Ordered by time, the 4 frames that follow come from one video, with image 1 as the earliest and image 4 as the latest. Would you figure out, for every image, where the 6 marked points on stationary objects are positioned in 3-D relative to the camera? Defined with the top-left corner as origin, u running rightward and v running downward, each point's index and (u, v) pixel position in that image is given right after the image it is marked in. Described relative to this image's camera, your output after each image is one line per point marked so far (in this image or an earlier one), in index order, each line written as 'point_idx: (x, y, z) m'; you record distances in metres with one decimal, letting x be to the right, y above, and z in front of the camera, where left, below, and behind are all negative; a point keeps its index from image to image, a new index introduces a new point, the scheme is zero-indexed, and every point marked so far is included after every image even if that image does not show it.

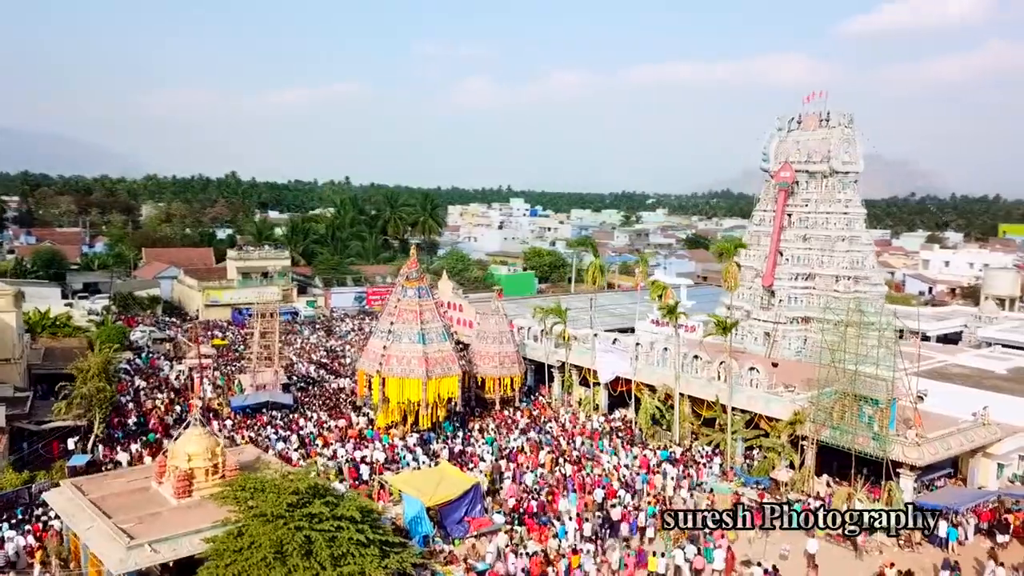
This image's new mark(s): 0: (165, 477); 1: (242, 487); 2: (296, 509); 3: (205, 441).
0: (-6.8, -3.8, +16.3) m
1: (-4.8, -3.7, +15.2) m
2: (-3.7, -3.9, +14.4) m
3: (-6.1, -3.1, +16.3) m
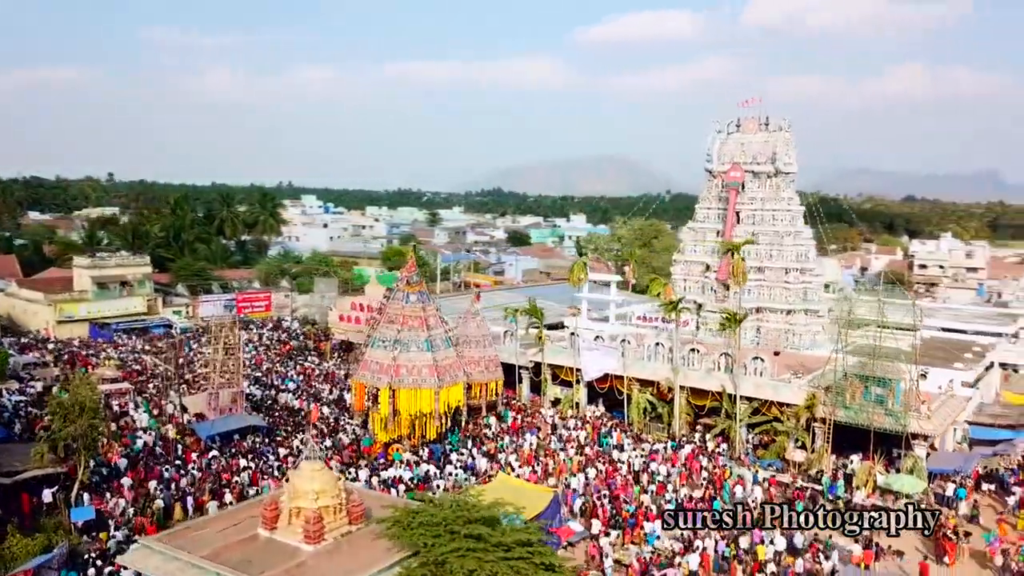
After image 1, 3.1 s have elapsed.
0: (-3.9, -4.0, +14.1) m
1: (-1.7, -3.9, +13.7) m
2: (-0.4, -4.0, +13.2) m
3: (-3.2, -3.3, +14.4) m
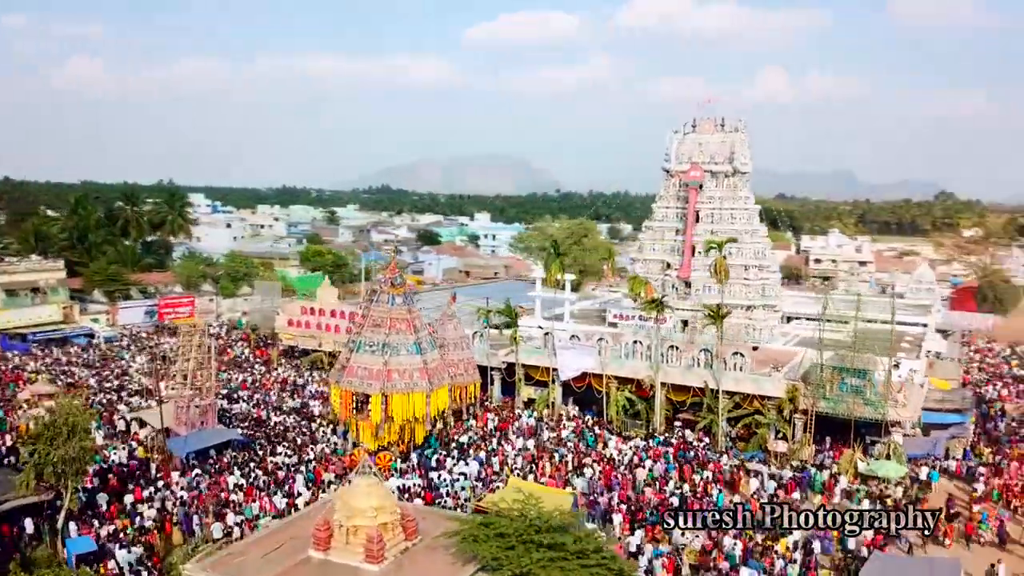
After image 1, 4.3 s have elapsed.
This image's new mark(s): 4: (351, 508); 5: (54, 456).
0: (-2.8, -4.1, +13.4) m
1: (-0.6, -4.0, +13.3) m
2: (+0.8, -4.1, +13.0) m
3: (-2.2, -3.4, +13.7) m
4: (-2.6, -3.6, +13.4) m
5: (-9.3, -3.4, +16.5) m
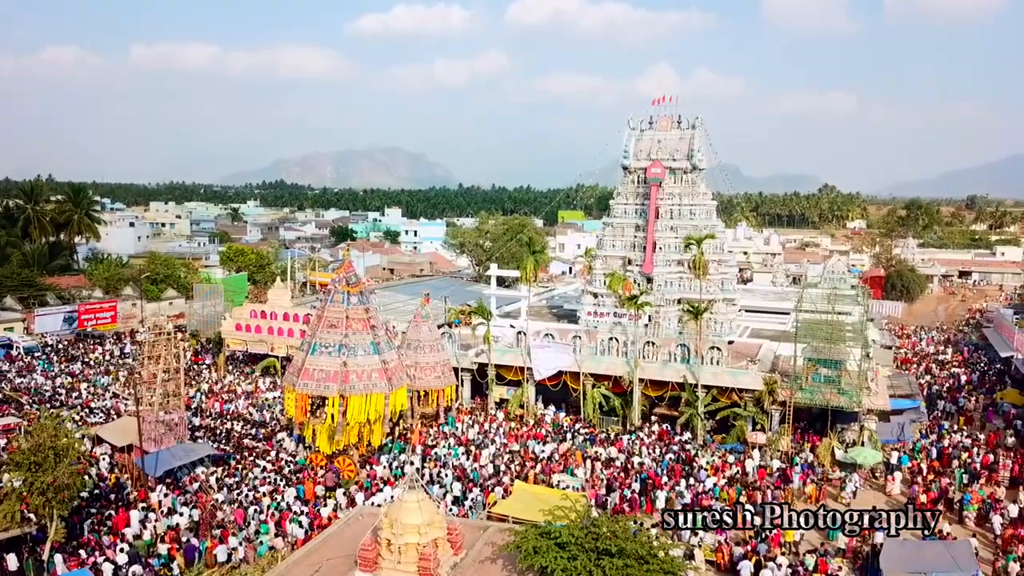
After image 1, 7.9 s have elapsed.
0: (-1.9, -4.2, +12.7) m
1: (+0.3, -4.0, +12.9) m
2: (+1.7, -4.1, +12.7) m
3: (-1.3, -3.5, +13.1) m
4: (-1.7, -3.7, +12.7) m
5: (-8.7, -3.6, +15.0) m
